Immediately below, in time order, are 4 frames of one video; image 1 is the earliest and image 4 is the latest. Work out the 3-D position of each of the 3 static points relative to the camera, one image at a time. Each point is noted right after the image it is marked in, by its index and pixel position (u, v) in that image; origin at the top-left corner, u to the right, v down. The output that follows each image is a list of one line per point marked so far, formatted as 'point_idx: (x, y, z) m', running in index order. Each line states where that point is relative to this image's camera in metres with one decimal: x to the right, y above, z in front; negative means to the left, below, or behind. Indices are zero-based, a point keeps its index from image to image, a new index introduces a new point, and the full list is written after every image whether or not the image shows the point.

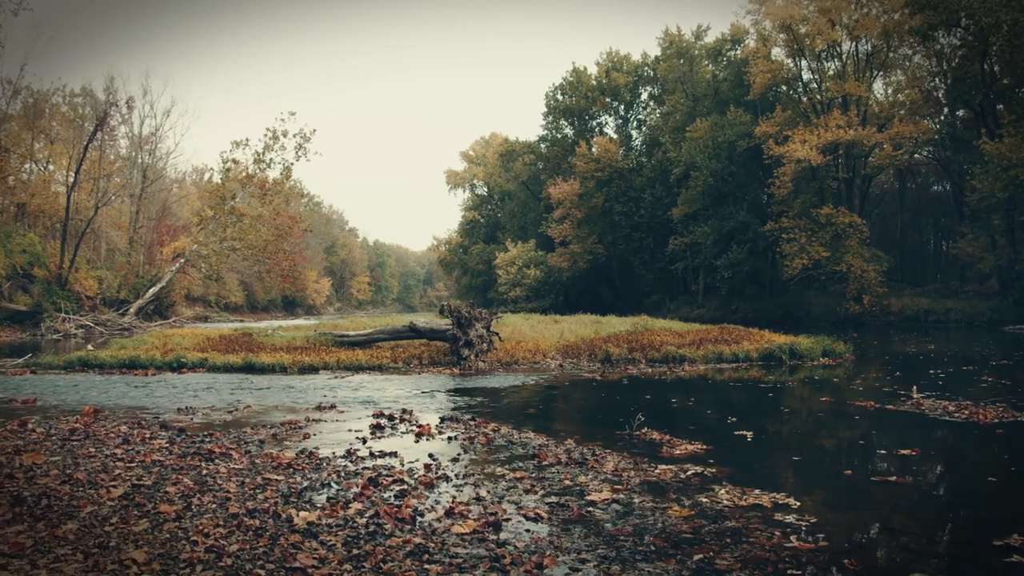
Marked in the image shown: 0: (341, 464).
0: (-2.8, -2.9, +10.1) m
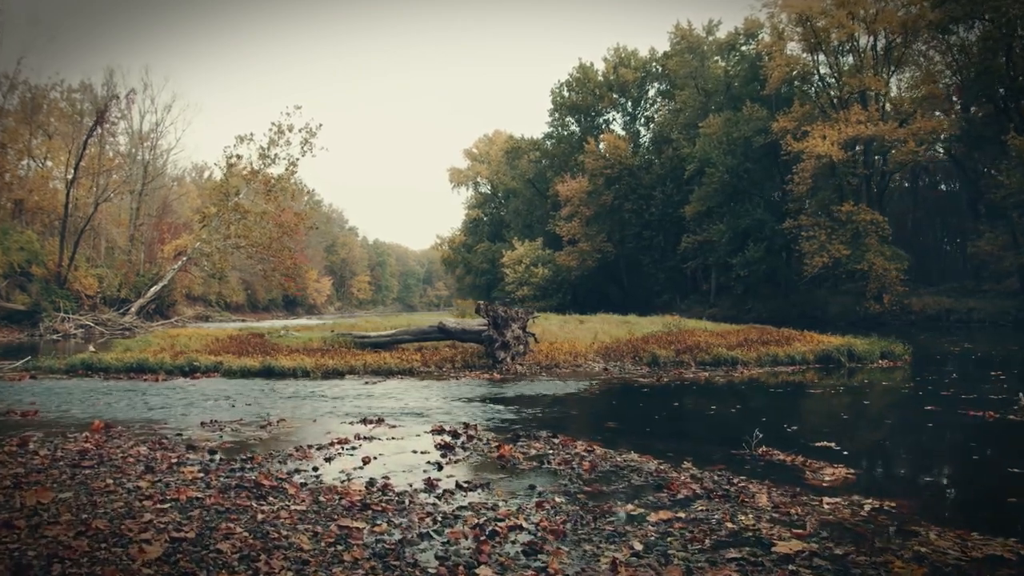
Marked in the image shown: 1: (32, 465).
0: (-1.1, -2.8, +8.0) m
1: (-7.5, -2.8, +9.6) m
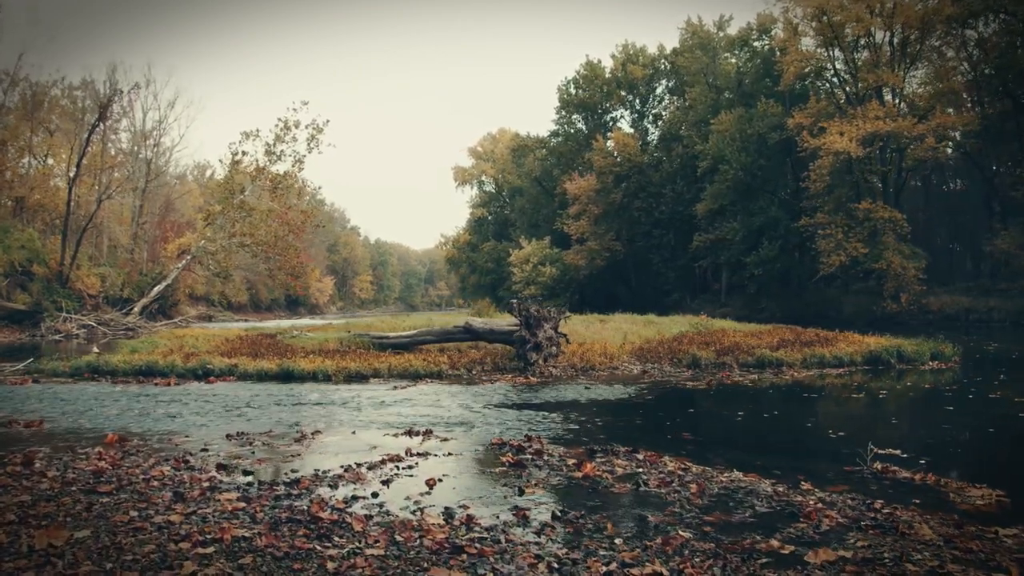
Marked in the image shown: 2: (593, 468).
0: (+0.2, -2.7, +6.5) m
1: (-6.2, -2.7, +8.1) m
2: (+1.2, -2.8, +9.6) m
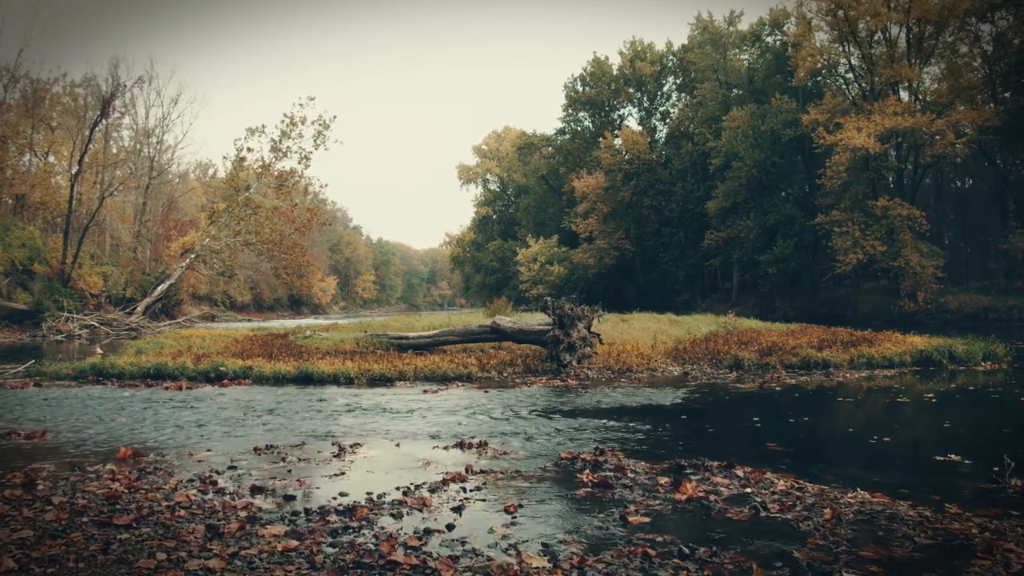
0: (+1.3, -2.6, +5.0) m
1: (-5.1, -2.5, +6.7) m
2: (+2.4, -2.7, +8.1) m
